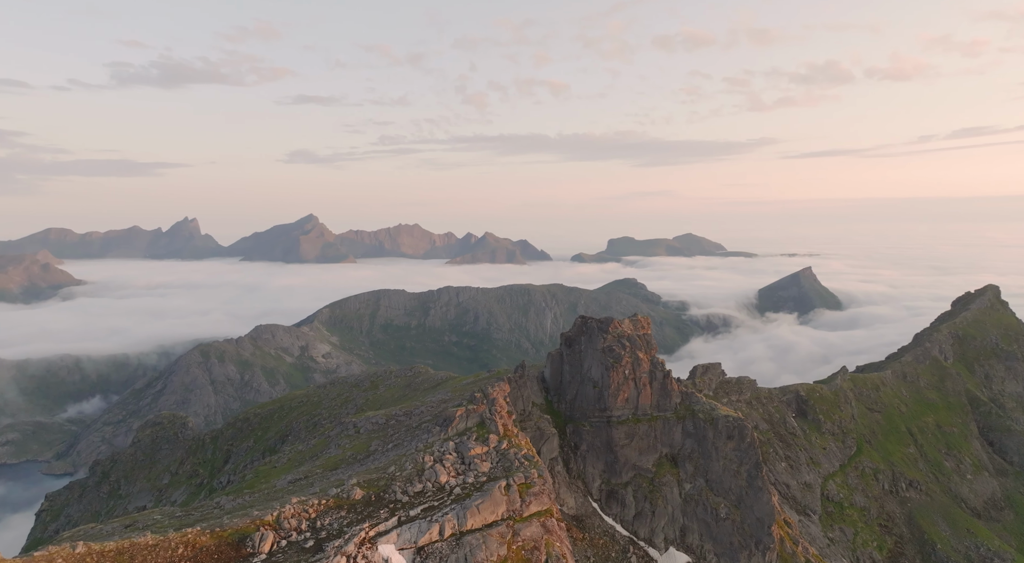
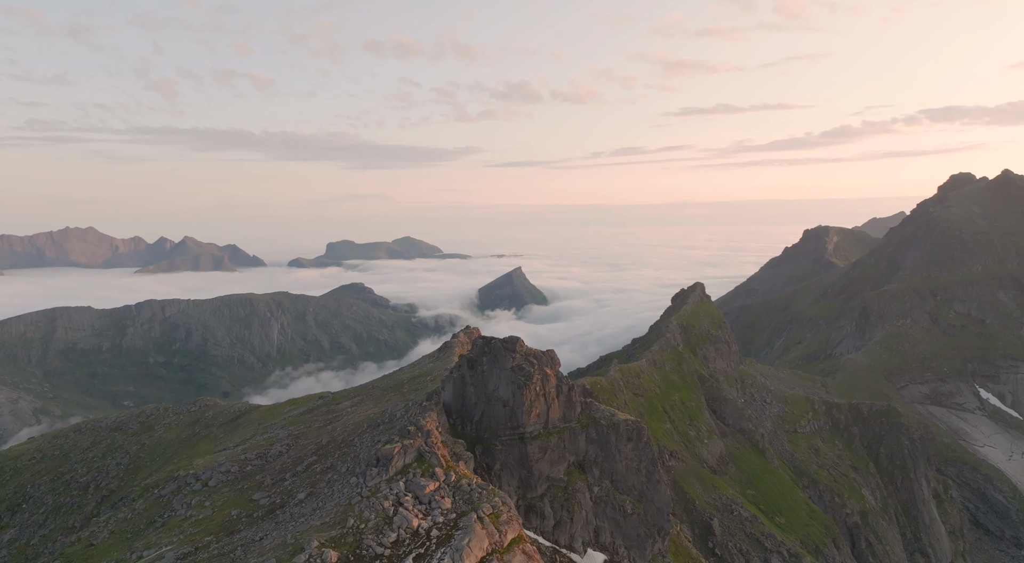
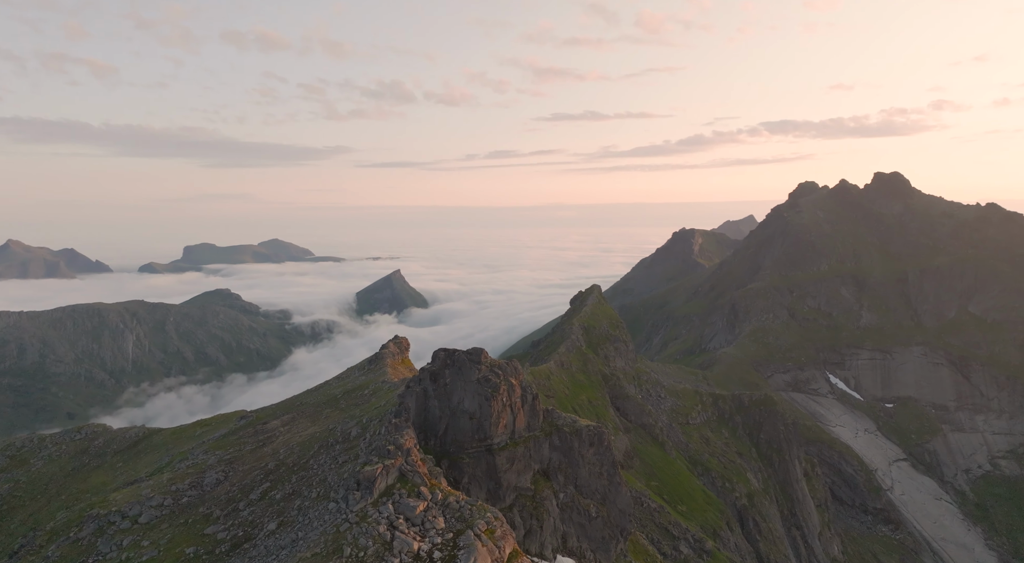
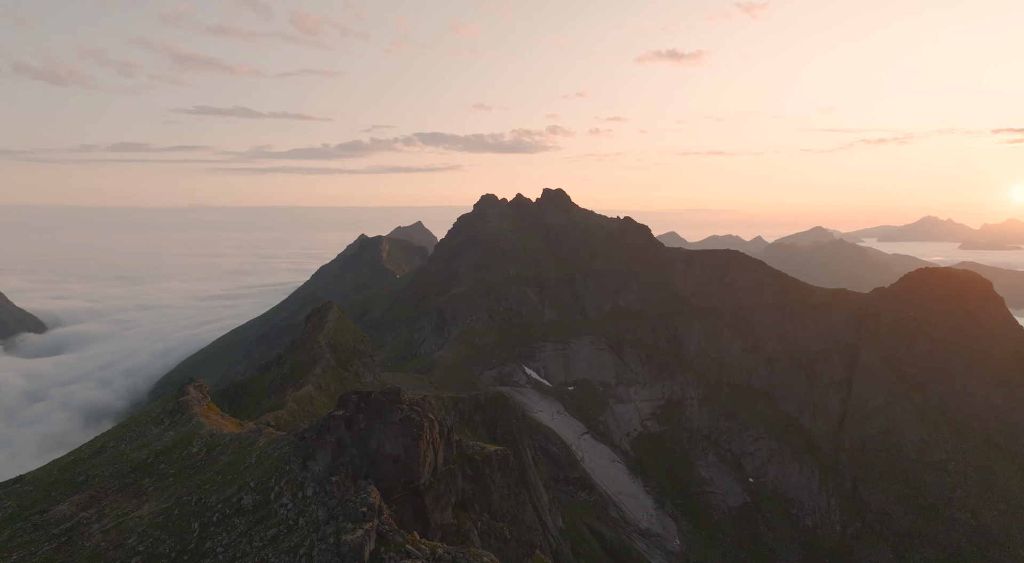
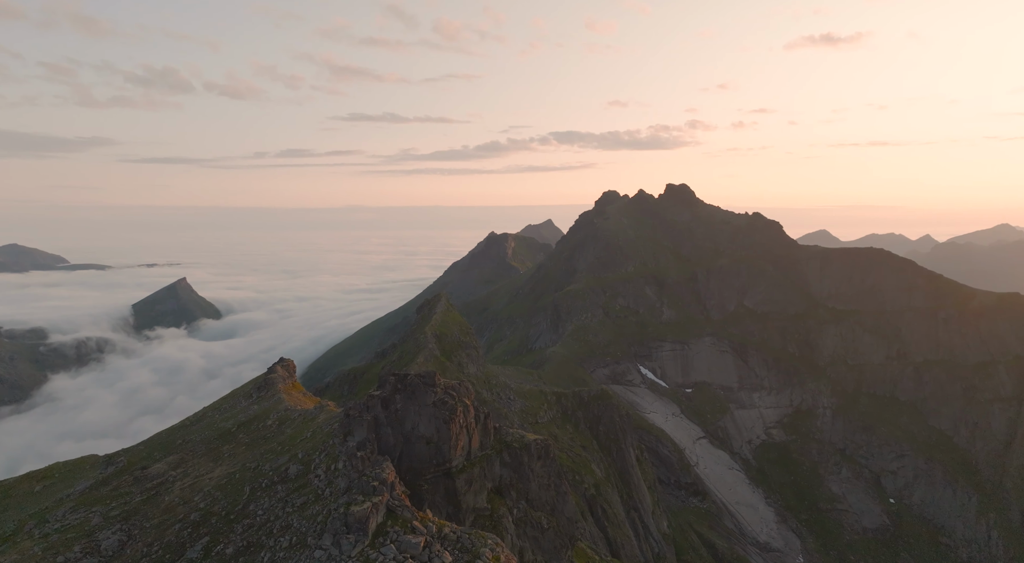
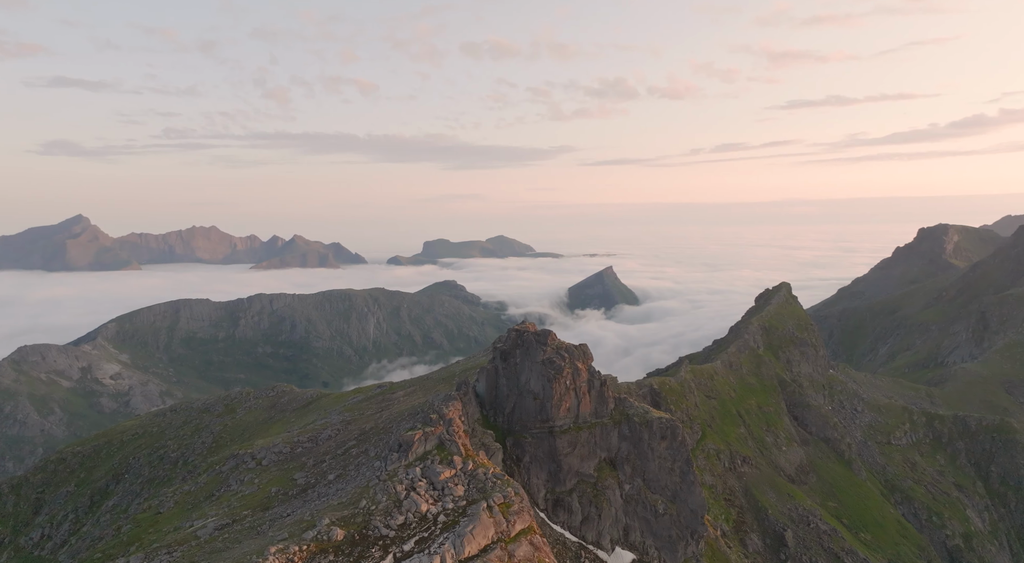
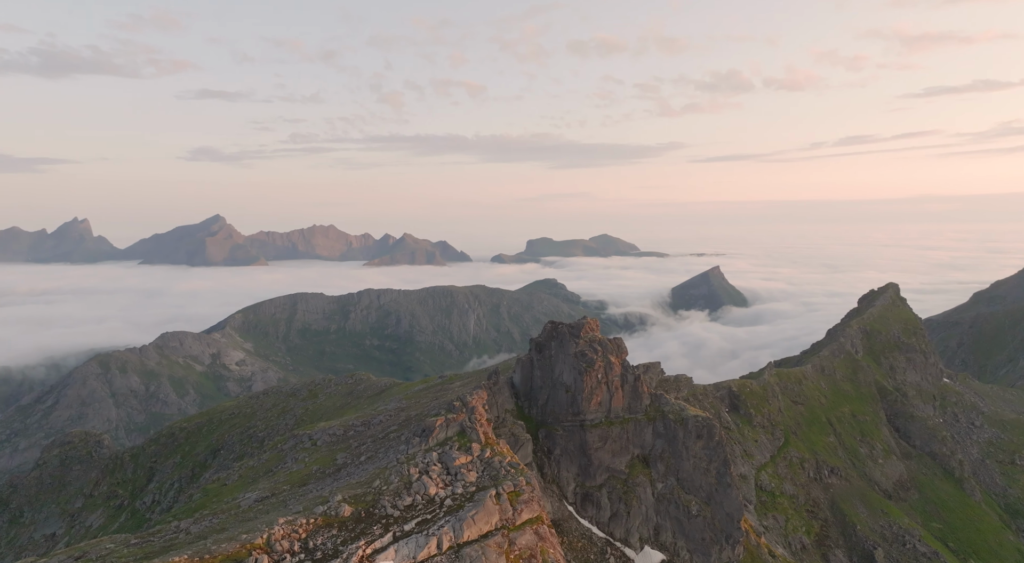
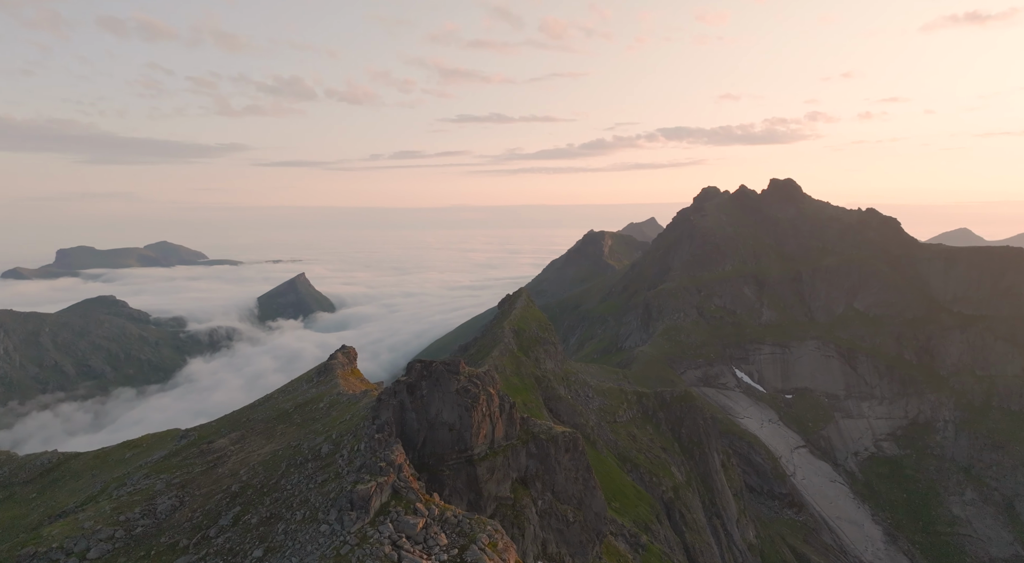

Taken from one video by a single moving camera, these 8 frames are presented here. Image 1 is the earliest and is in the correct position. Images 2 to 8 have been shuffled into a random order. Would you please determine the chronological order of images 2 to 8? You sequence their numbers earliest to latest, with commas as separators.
7, 6, 2, 3, 8, 5, 4
